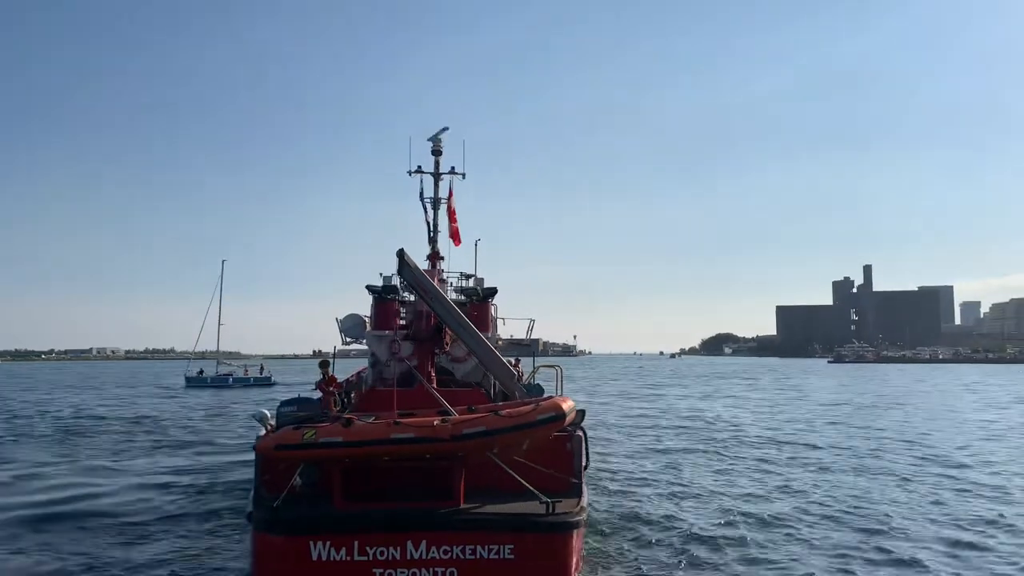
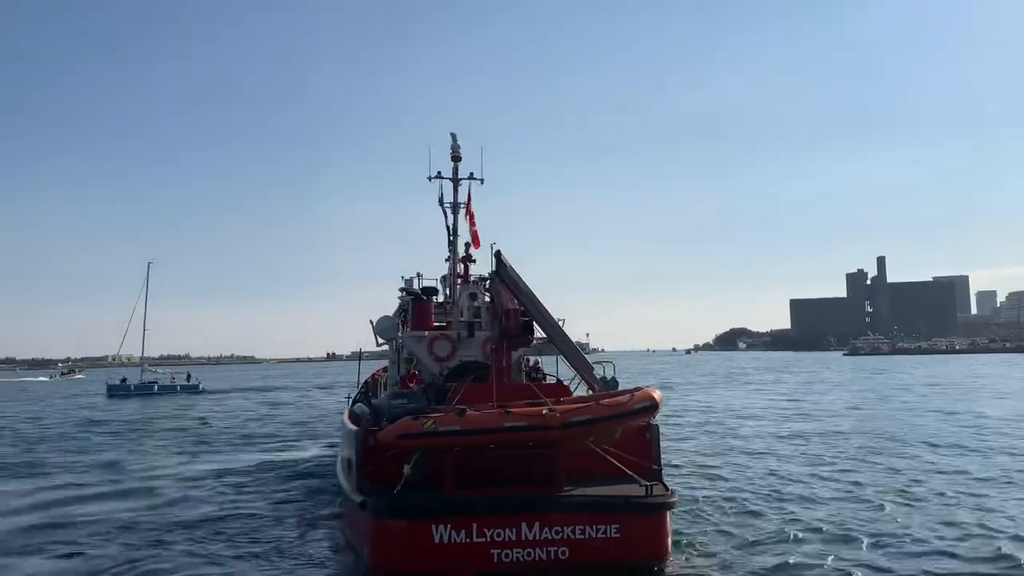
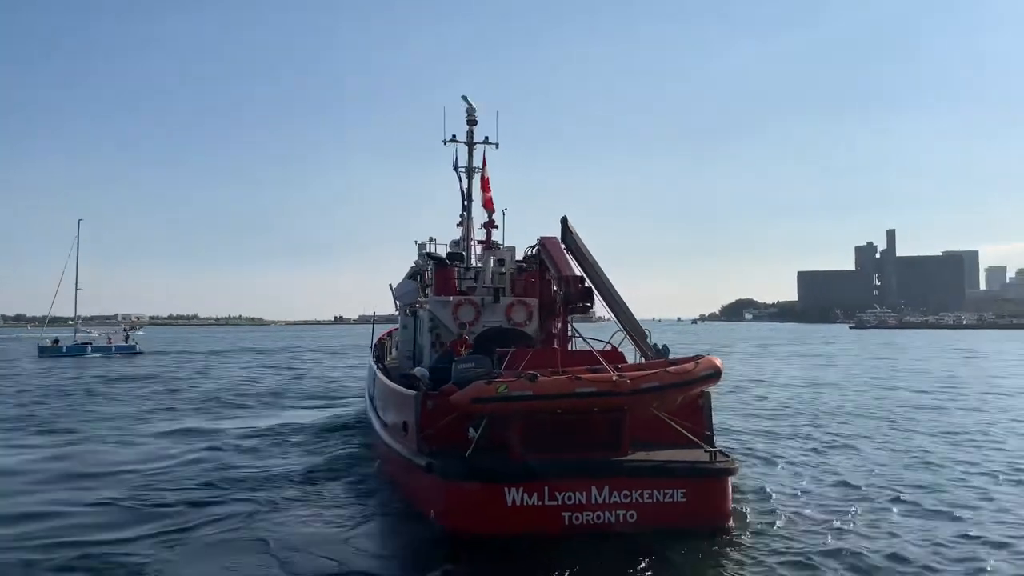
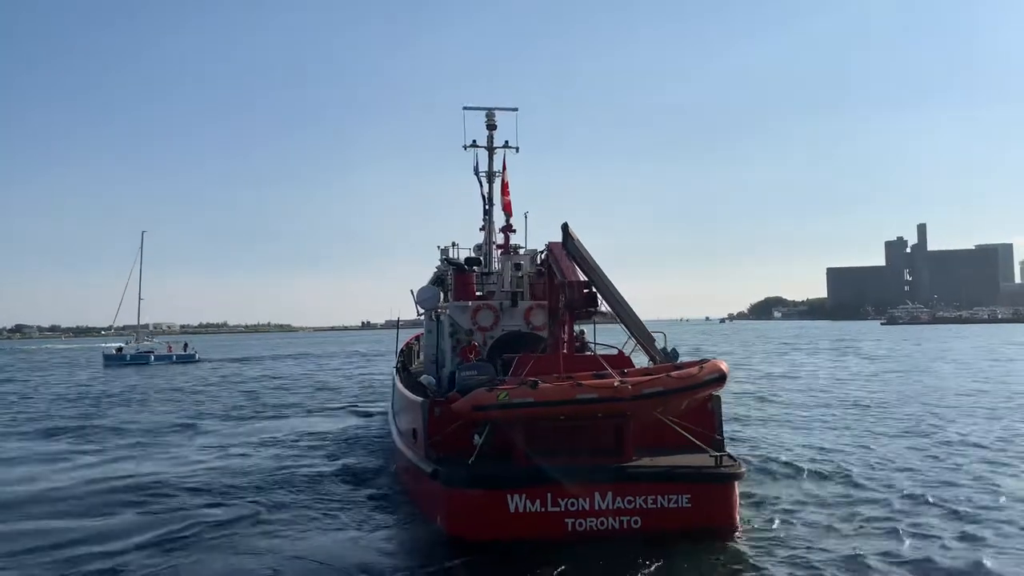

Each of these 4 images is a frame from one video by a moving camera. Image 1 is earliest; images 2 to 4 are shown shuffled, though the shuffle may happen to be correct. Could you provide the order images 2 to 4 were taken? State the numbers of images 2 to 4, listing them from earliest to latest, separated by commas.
2, 4, 3
